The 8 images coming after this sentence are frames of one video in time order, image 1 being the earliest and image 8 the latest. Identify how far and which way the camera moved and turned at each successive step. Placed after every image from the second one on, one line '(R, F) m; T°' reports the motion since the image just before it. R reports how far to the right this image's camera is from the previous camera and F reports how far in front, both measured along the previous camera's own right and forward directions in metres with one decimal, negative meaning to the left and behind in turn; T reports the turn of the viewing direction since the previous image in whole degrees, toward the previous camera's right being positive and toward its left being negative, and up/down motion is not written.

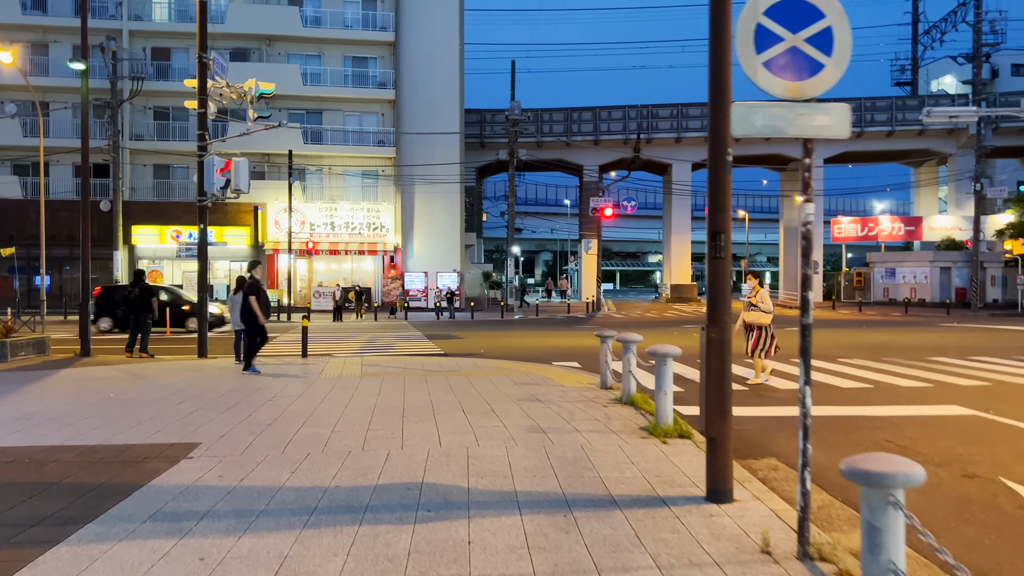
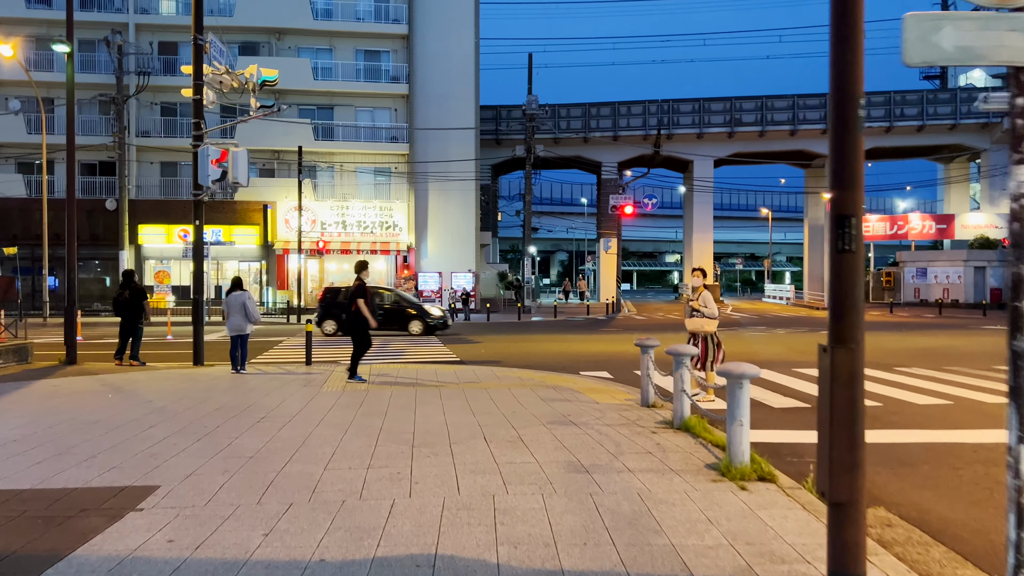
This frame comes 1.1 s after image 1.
(-0.1, +1.2) m; -1°
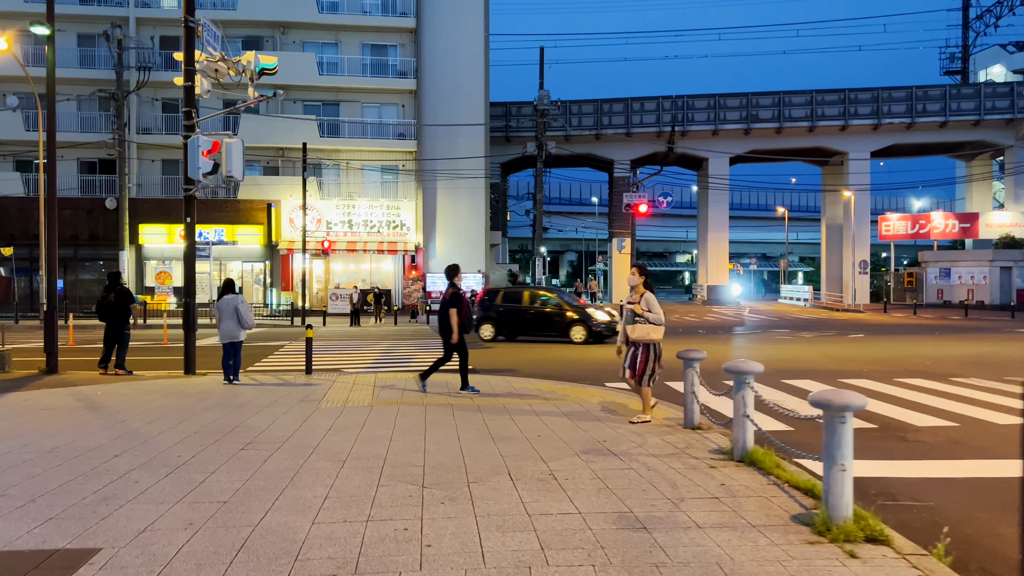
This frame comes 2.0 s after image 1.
(-0.1, +1.1) m; -1°
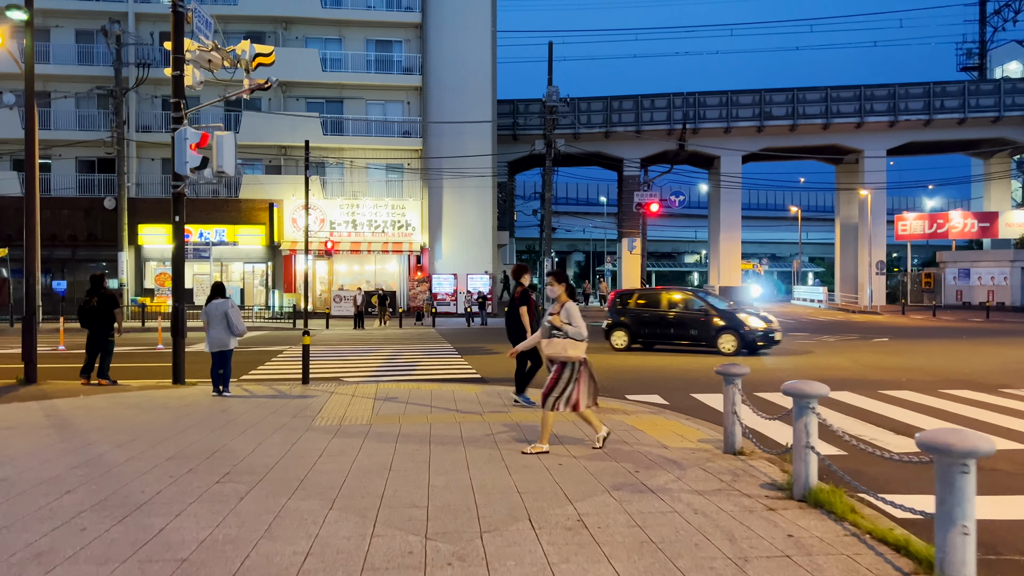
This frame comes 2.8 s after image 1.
(-0.1, +0.9) m; 0°
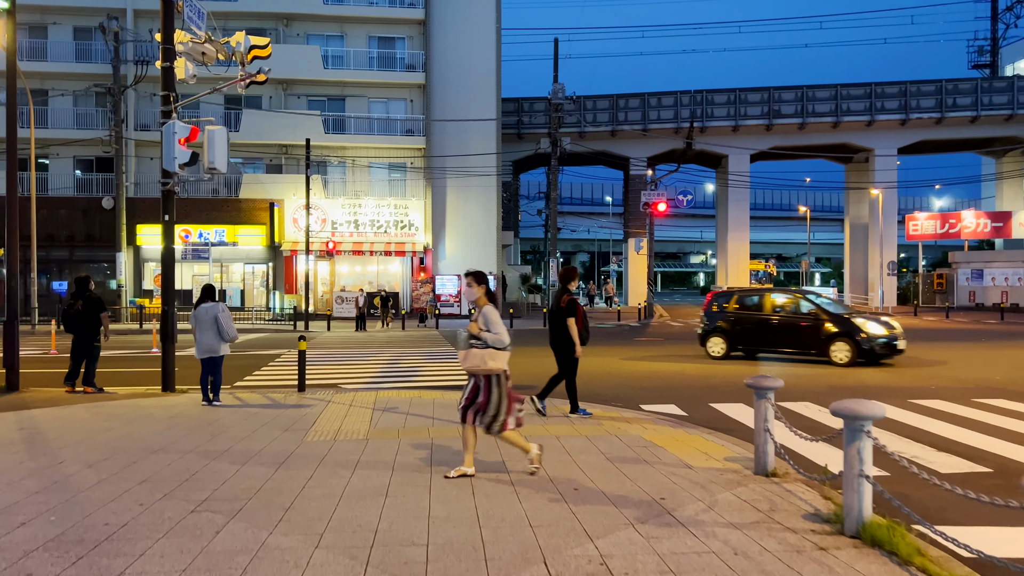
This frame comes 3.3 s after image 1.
(0.0, +0.6) m; 0°
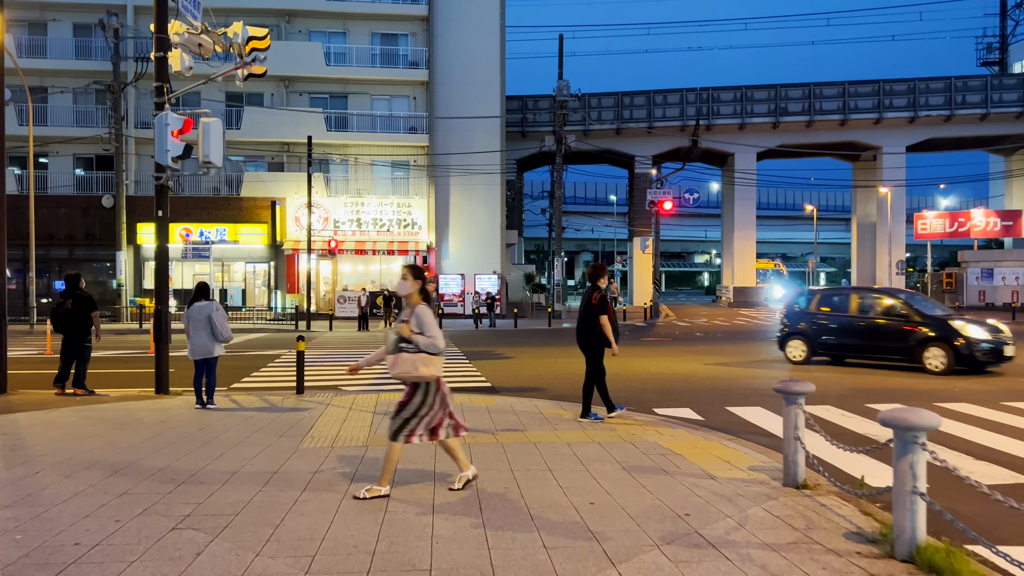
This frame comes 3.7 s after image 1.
(0.0, +0.4) m; 0°
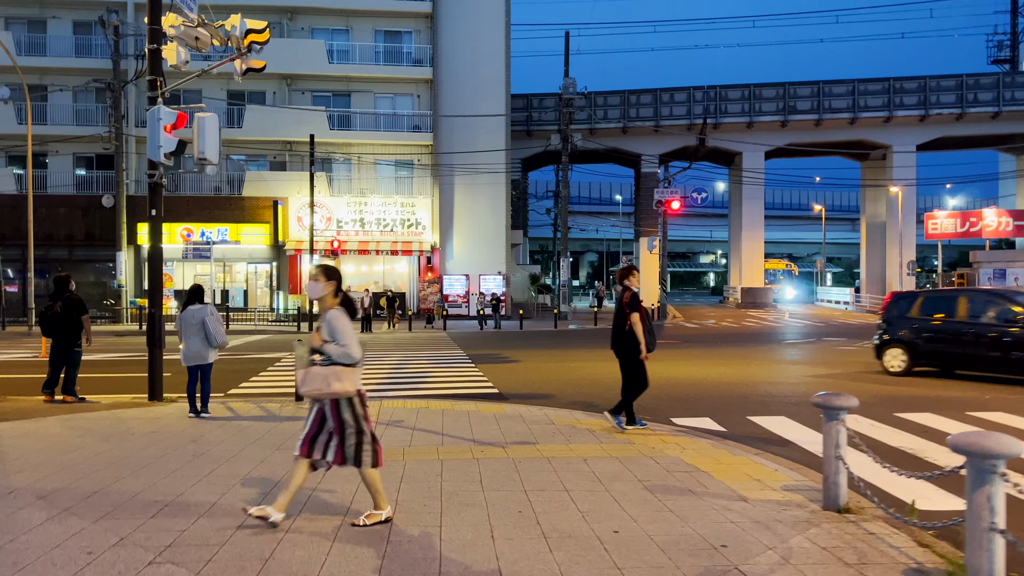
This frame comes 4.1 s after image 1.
(-0.1, +0.5) m; 0°
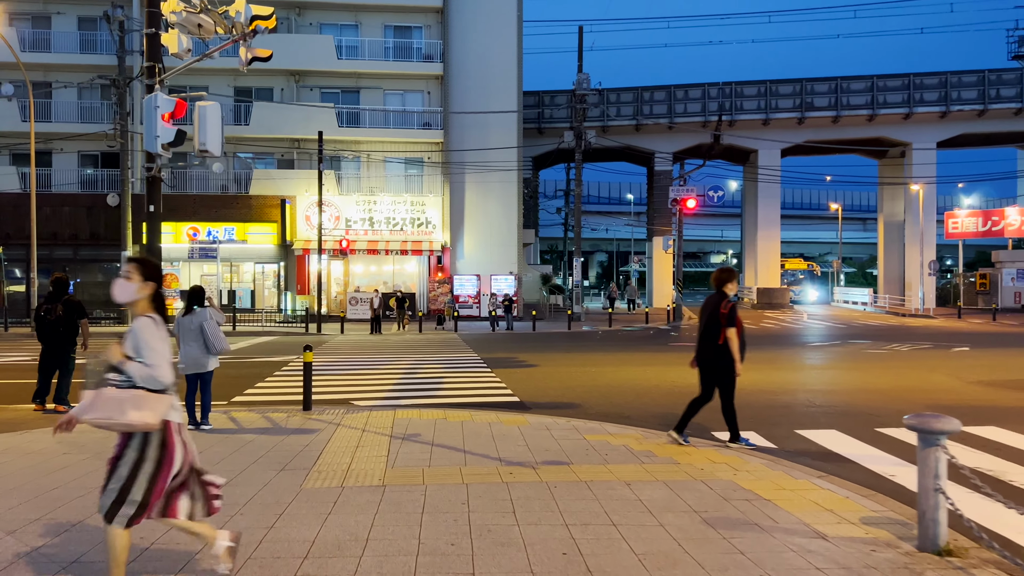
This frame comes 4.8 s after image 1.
(-0.2, +0.7) m; -1°
